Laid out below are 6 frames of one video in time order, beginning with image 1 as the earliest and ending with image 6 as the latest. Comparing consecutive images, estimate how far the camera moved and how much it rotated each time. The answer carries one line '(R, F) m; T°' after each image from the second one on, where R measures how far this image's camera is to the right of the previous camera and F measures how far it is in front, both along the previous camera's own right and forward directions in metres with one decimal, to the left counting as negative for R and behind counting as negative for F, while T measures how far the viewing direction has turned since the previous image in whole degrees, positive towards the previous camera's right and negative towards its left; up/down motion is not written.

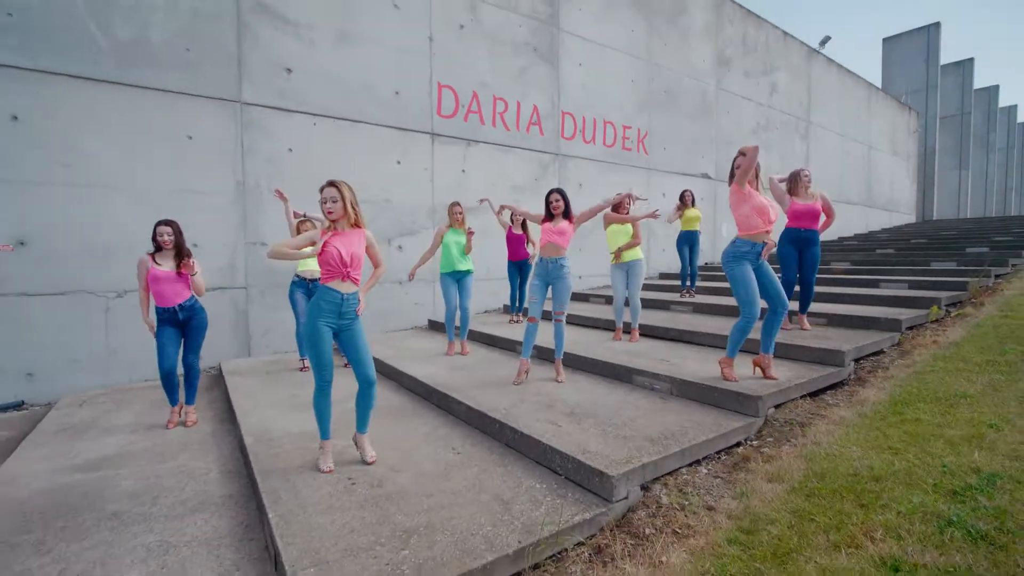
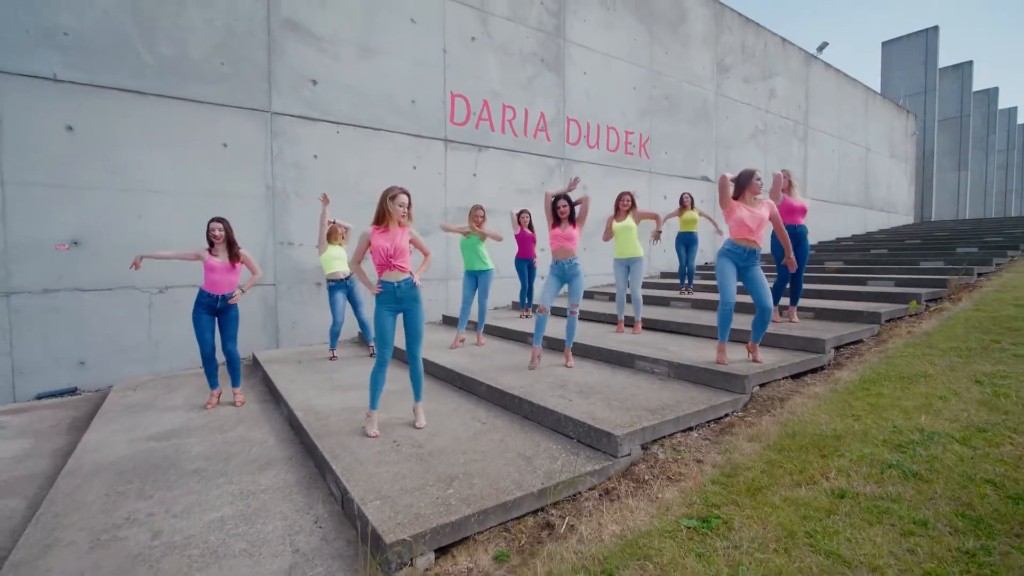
(-0.1, -0.4) m; 0°
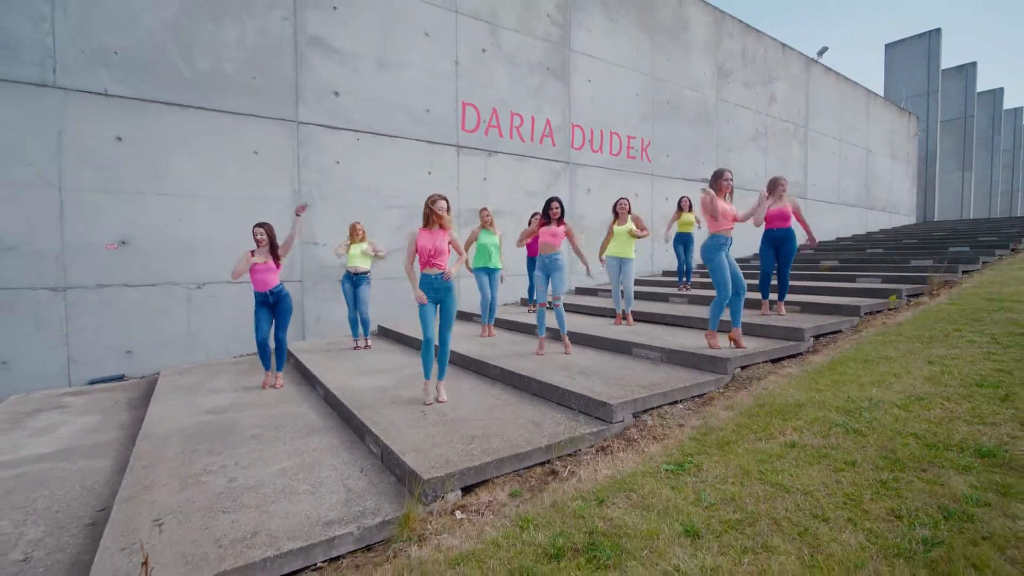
(0.0, -0.5) m; -1°
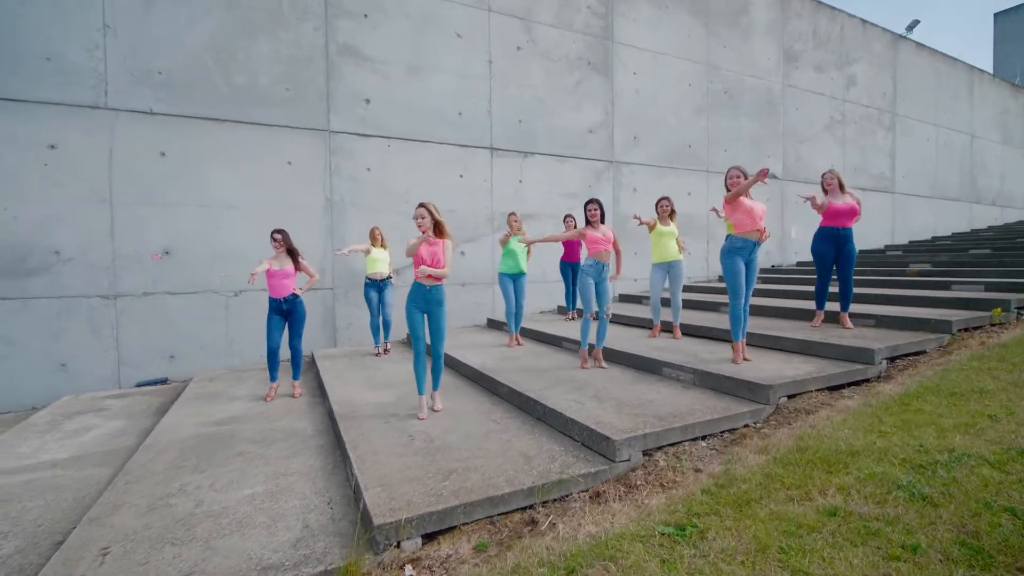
(+0.4, +0.4) m; -8°
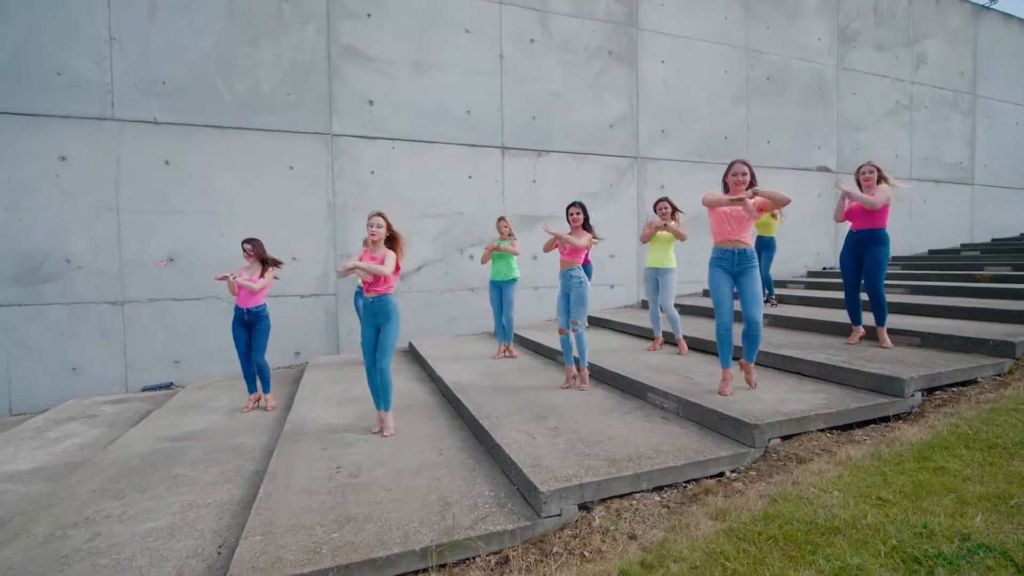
(+0.7, +0.4) m; -6°
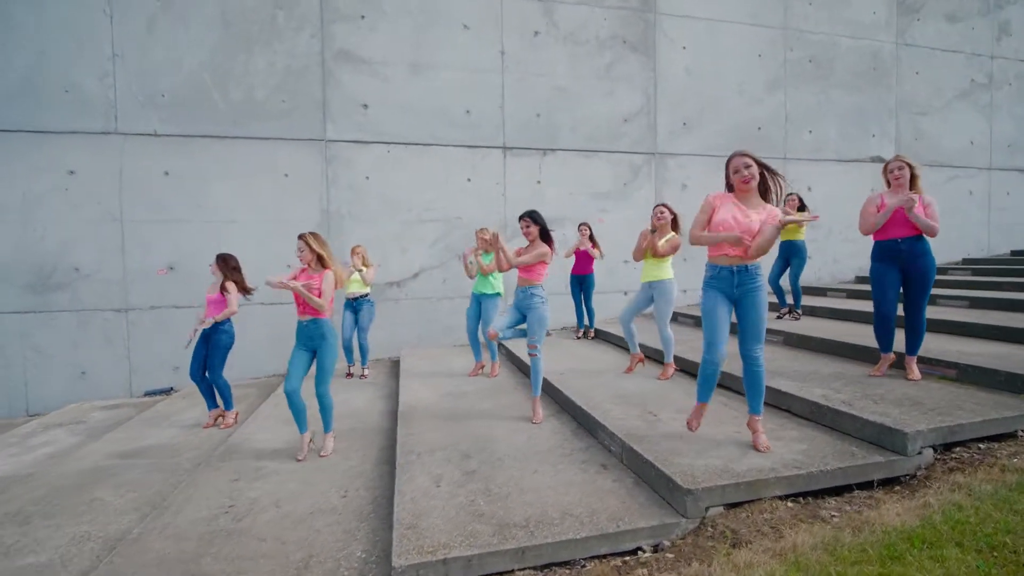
(+0.8, +0.4) m; -7°
